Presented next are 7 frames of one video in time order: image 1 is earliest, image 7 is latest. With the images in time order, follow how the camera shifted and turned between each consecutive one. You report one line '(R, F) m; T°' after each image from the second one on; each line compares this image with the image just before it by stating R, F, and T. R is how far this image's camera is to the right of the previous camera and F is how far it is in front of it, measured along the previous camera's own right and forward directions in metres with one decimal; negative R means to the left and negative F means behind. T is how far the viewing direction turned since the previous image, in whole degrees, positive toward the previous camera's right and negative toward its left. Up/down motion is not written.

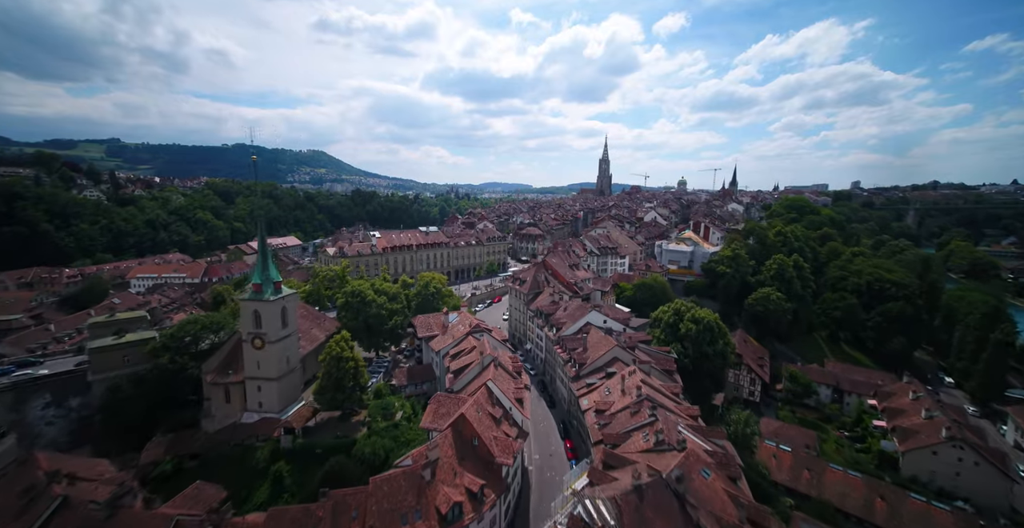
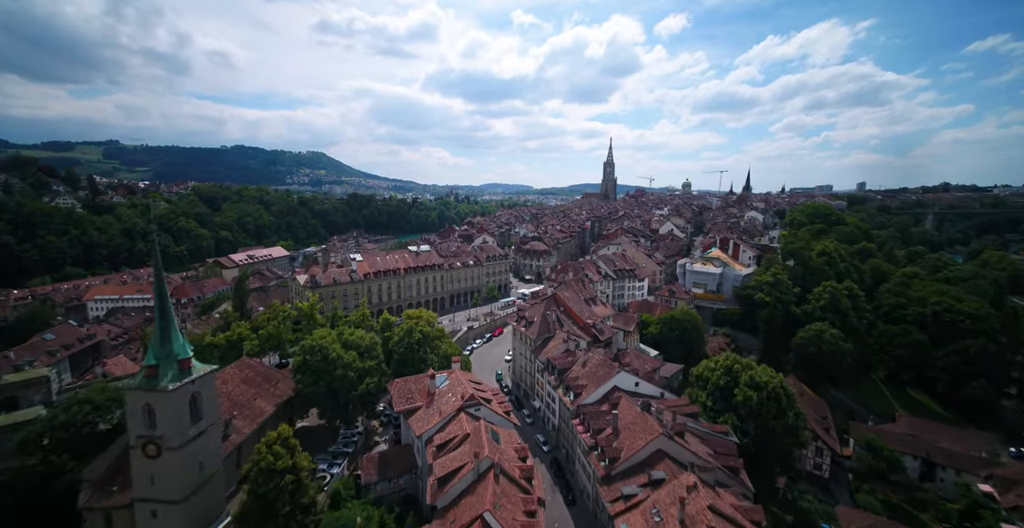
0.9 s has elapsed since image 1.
(-0.3, +7.8) m; 0°
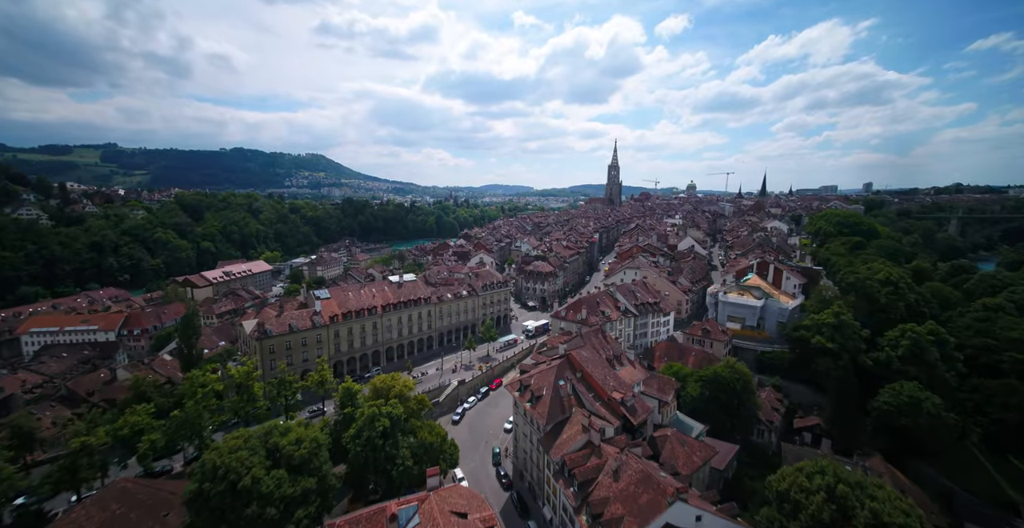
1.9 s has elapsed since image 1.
(+0.1, +8.8) m; 0°
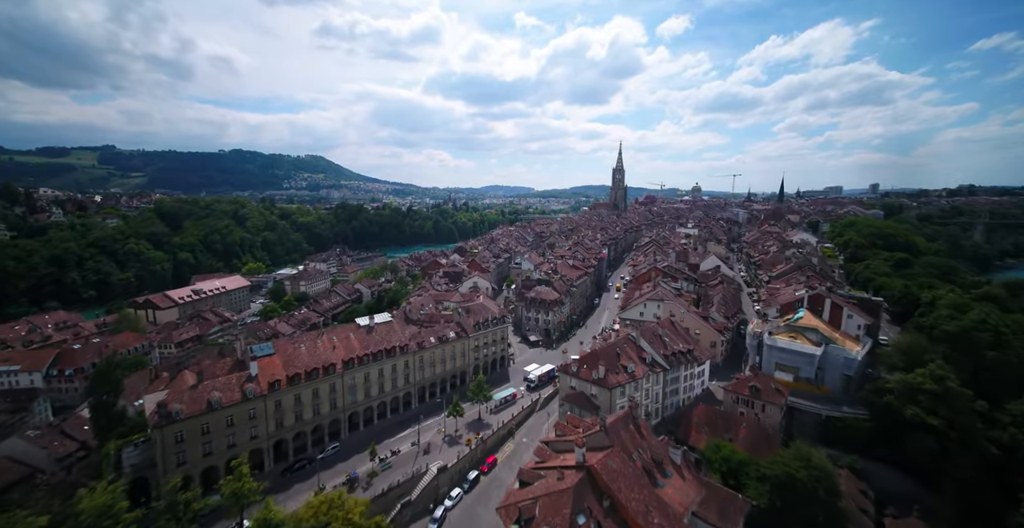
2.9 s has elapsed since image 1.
(+0.3, +8.9) m; 0°
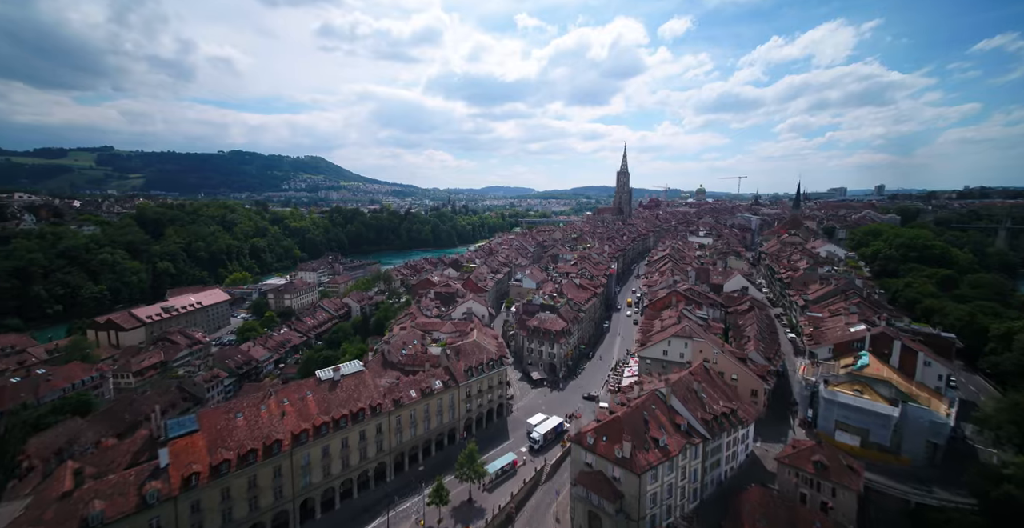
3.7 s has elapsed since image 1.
(+0.1, +7.2) m; 0°
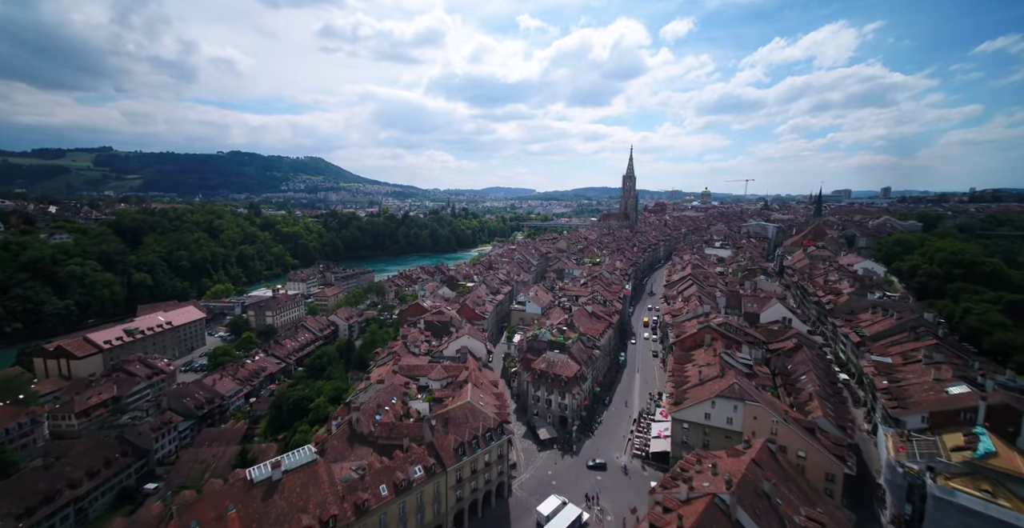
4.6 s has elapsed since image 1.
(-0.2, +7.8) m; 0°
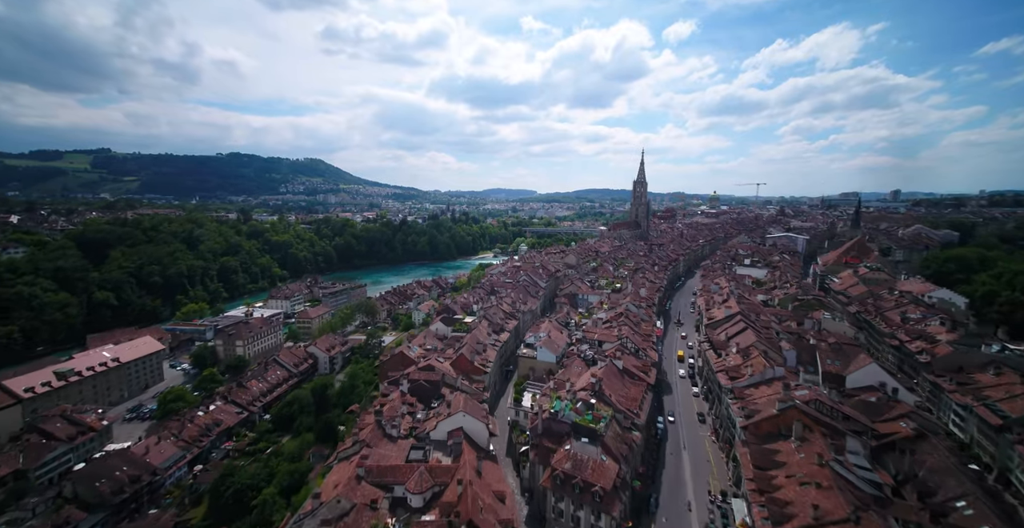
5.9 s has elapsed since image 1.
(-0.7, +11.4) m; 0°
